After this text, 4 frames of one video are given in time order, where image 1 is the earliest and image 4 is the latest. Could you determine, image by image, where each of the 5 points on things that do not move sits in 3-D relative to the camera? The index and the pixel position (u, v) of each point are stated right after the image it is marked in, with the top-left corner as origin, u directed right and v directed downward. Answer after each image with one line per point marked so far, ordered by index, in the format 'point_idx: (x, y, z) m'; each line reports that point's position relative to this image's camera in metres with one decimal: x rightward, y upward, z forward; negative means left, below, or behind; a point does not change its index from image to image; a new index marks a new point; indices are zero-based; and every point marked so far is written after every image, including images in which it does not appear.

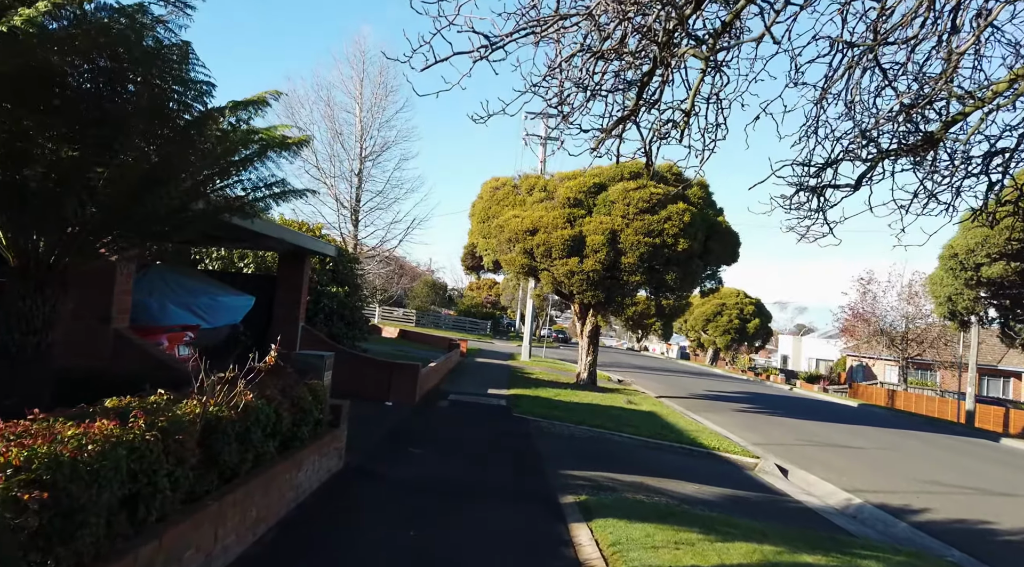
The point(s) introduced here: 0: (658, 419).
0: (+3.0, -2.8, +16.0) m
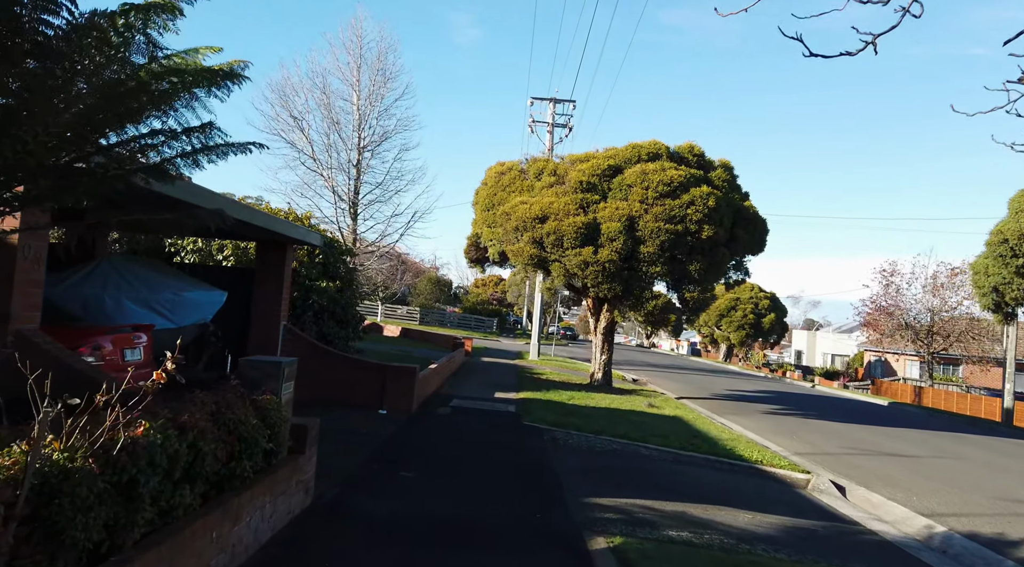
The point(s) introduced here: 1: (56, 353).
0: (+3.2, -2.6, +14.3) m
1: (-3.5, -0.5, +6.1) m
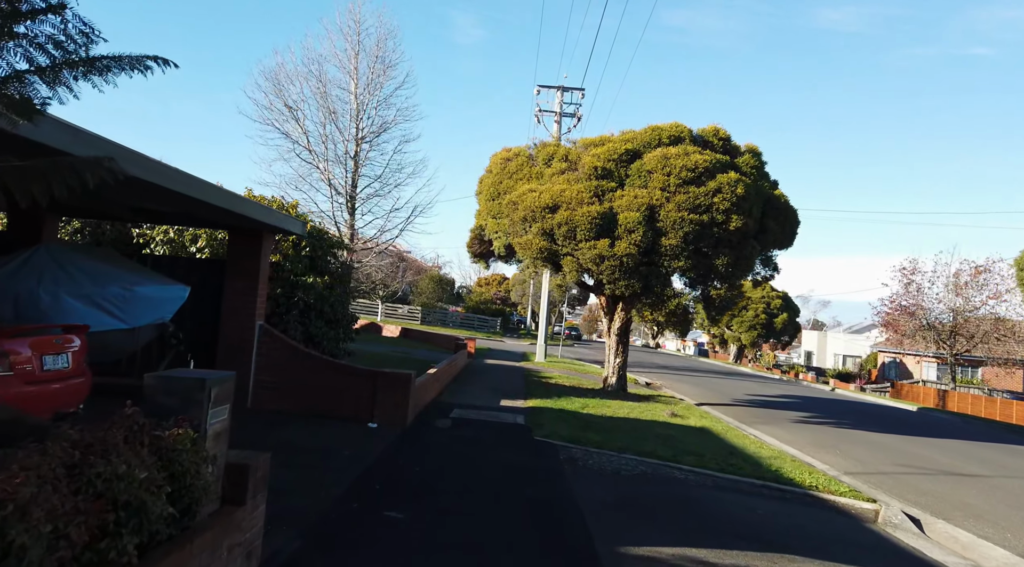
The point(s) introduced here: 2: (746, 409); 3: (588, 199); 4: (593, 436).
0: (+3.3, -2.5, +12.6) m
1: (-3.4, -0.5, +4.4) m
2: (+5.9, -3.2, +20.0) m
3: (+1.6, +1.8, +16.4) m
4: (+1.2, -2.2, +11.5) m
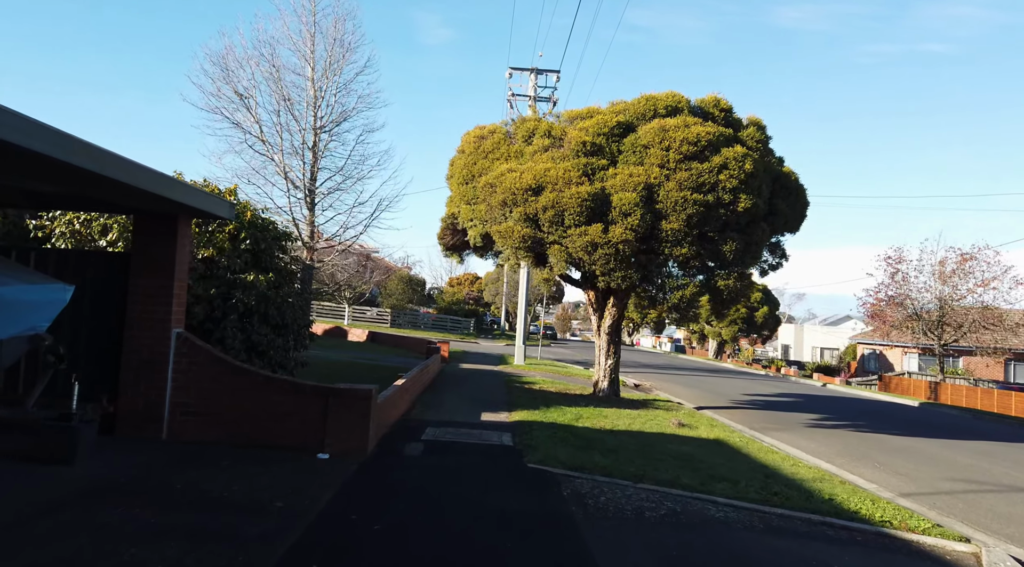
0: (+3.1, -2.3, +10.5) m
1: (-3.3, -0.4, +2.0) m
2: (+5.5, -3.0, +18.0) m
3: (+1.2, +1.9, +14.3) m
4: (+1.0, -2.1, +9.3) m
